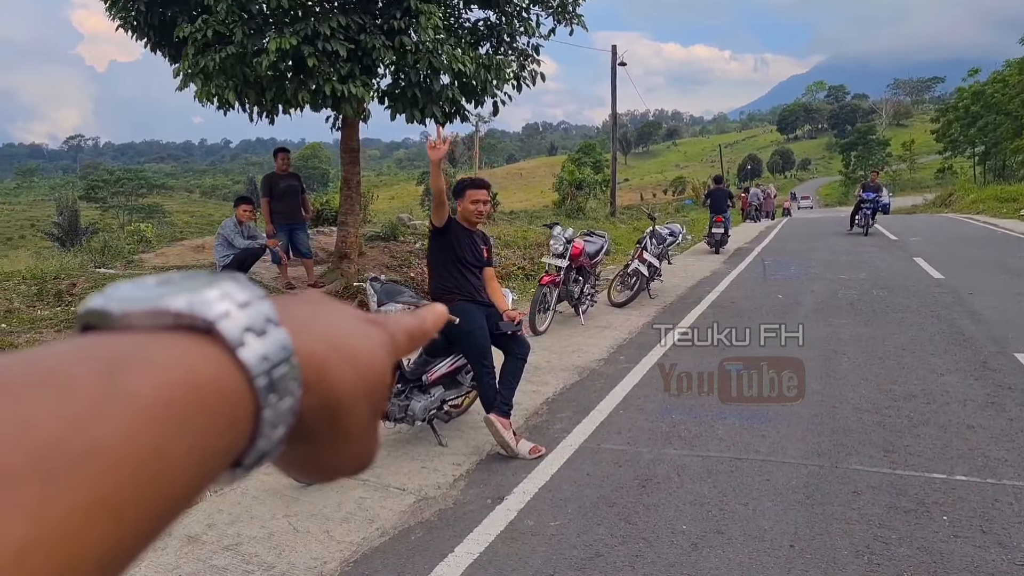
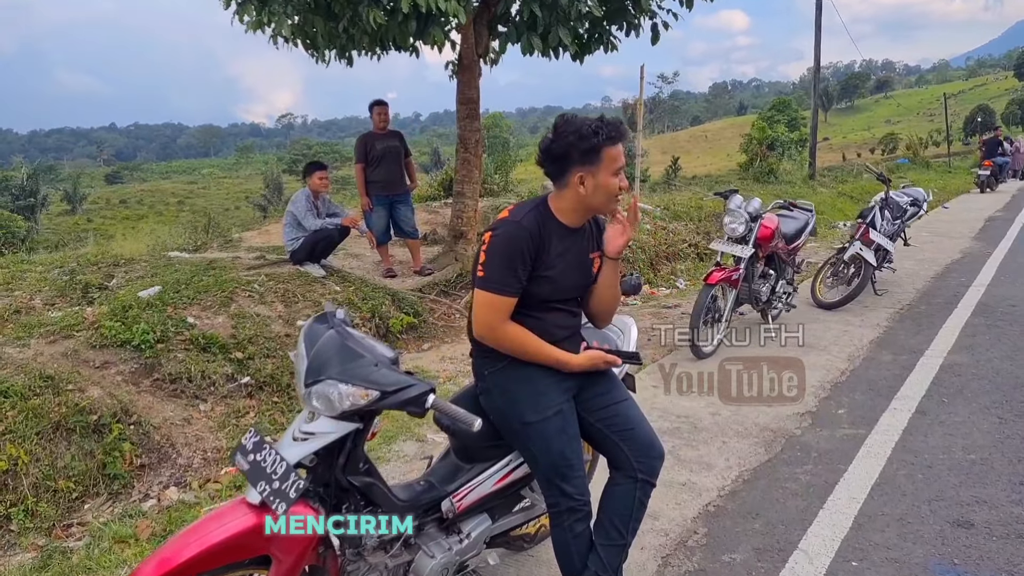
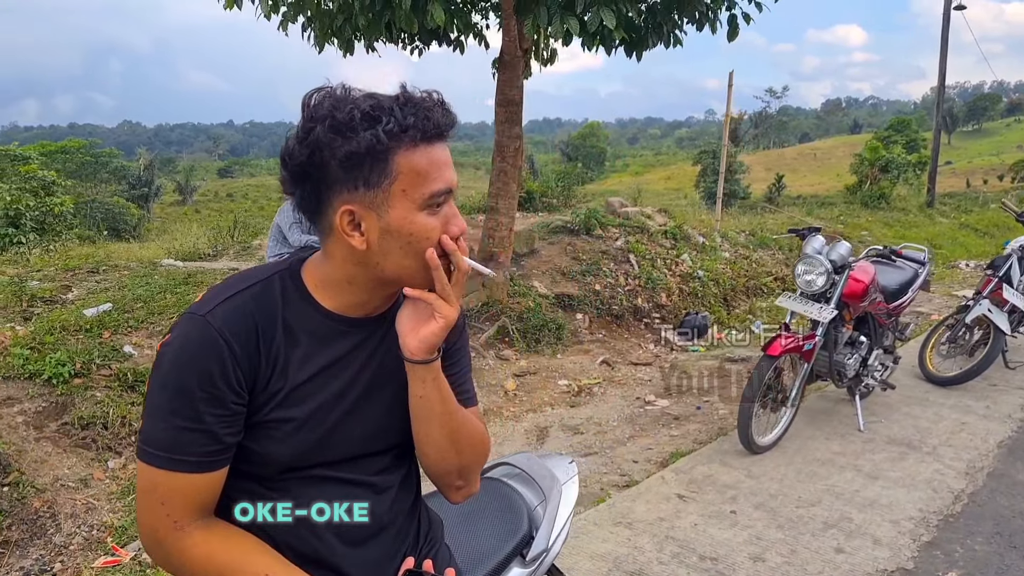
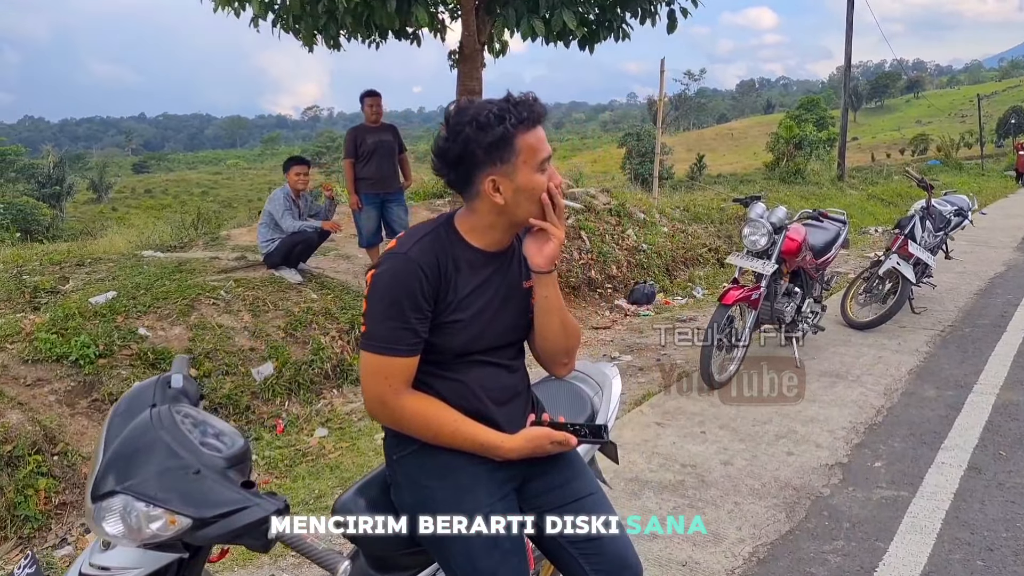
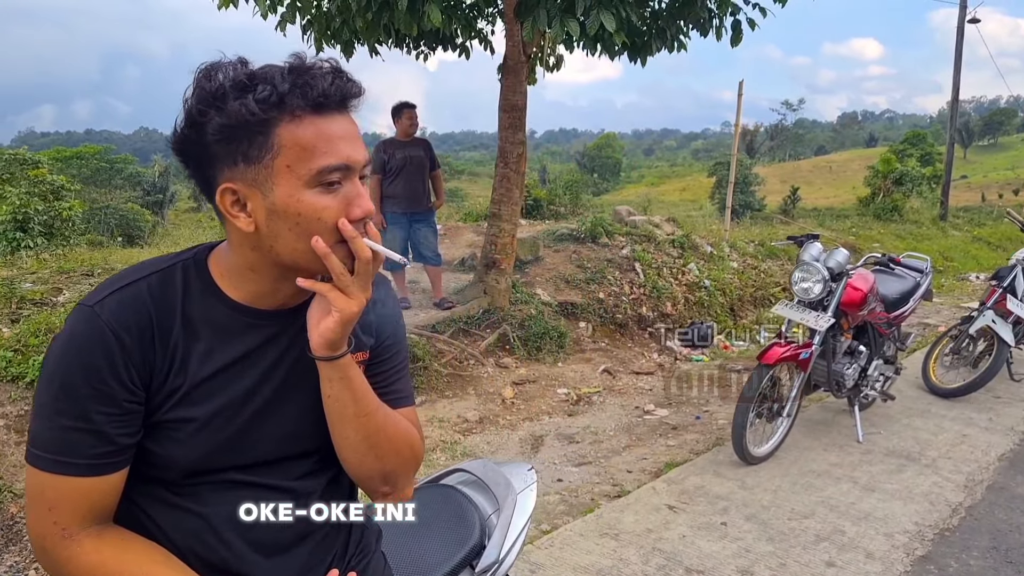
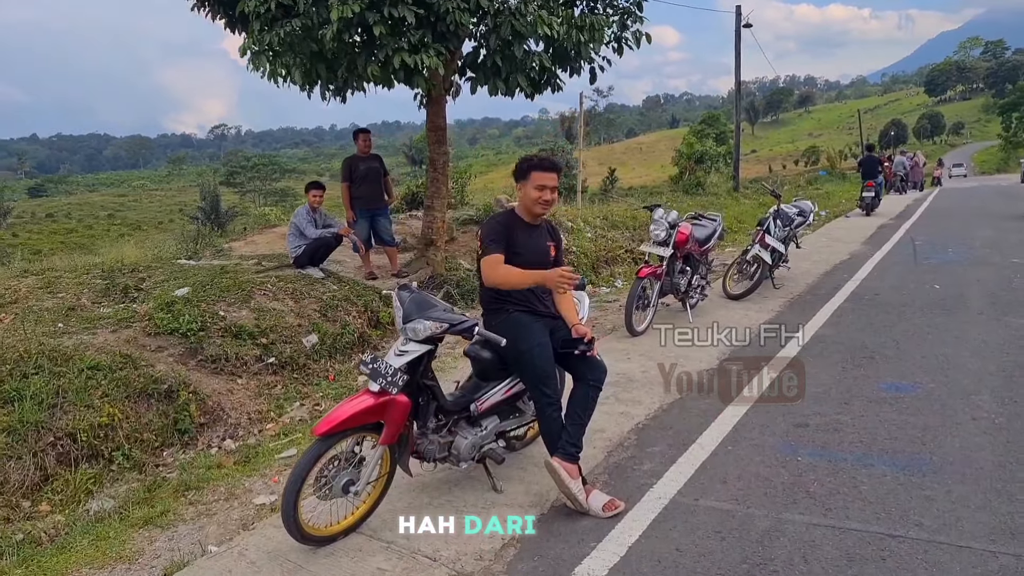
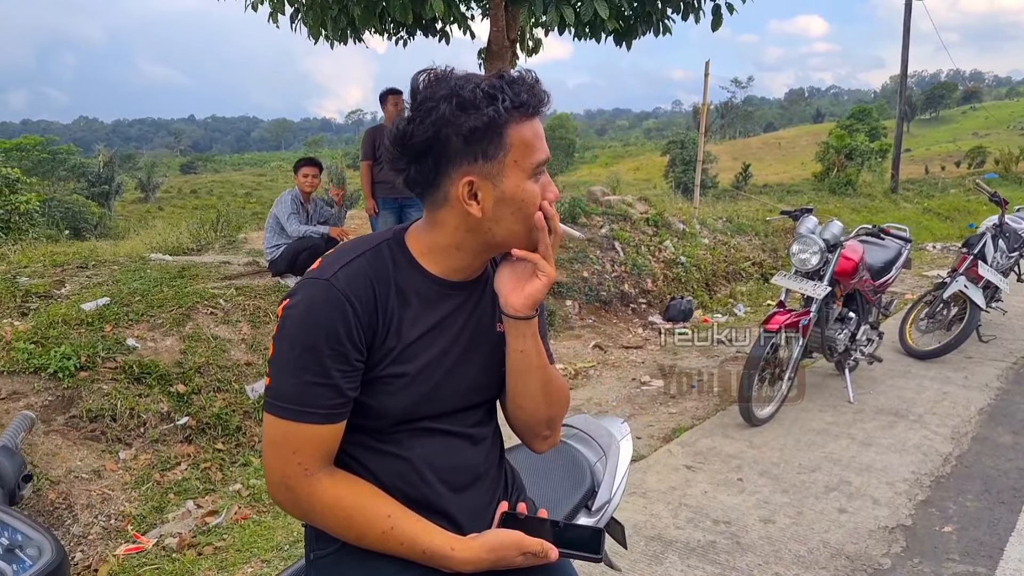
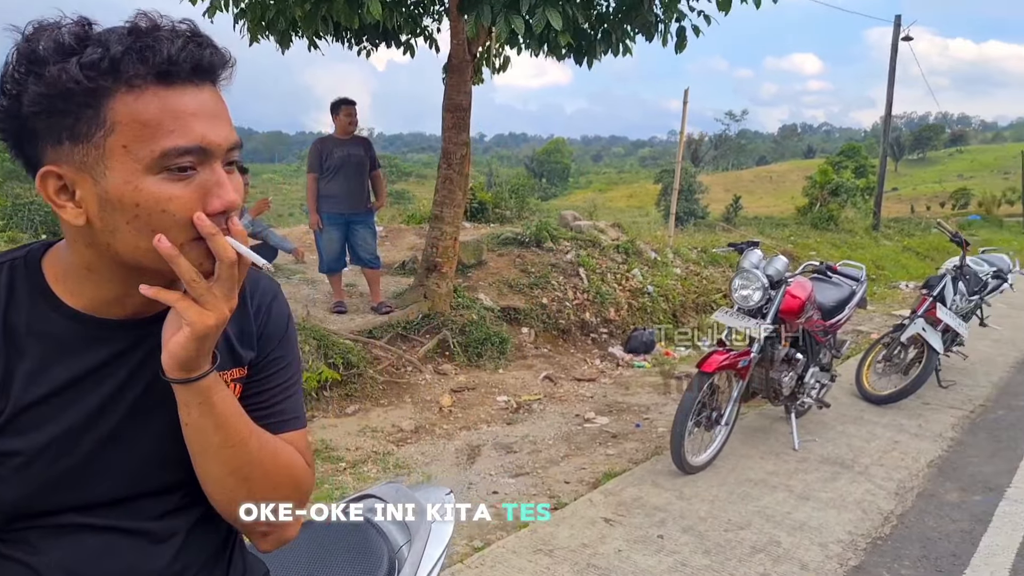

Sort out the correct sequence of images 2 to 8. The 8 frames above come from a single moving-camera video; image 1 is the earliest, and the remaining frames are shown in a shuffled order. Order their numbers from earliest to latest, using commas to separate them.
6, 2, 4, 7, 3, 5, 8
